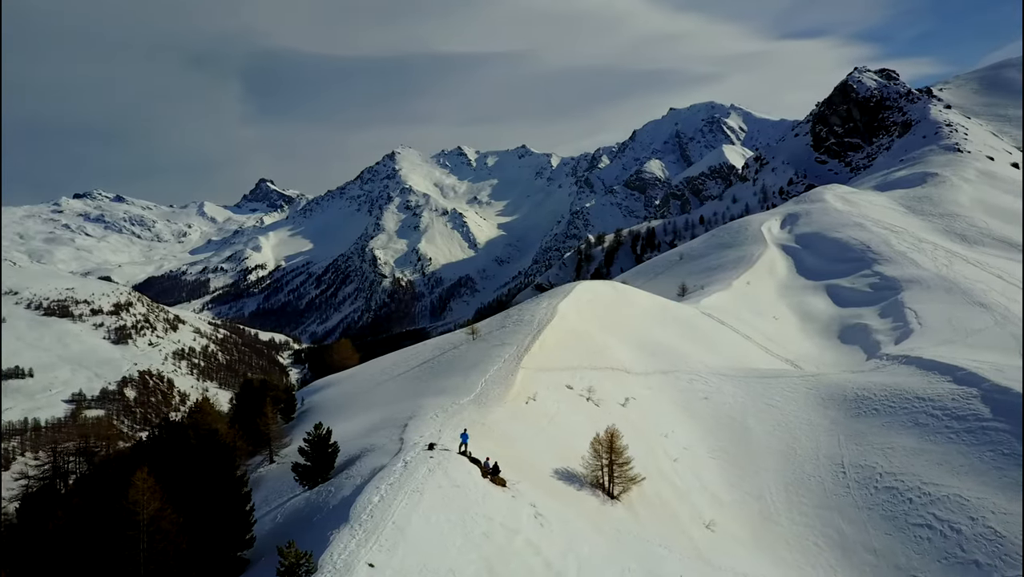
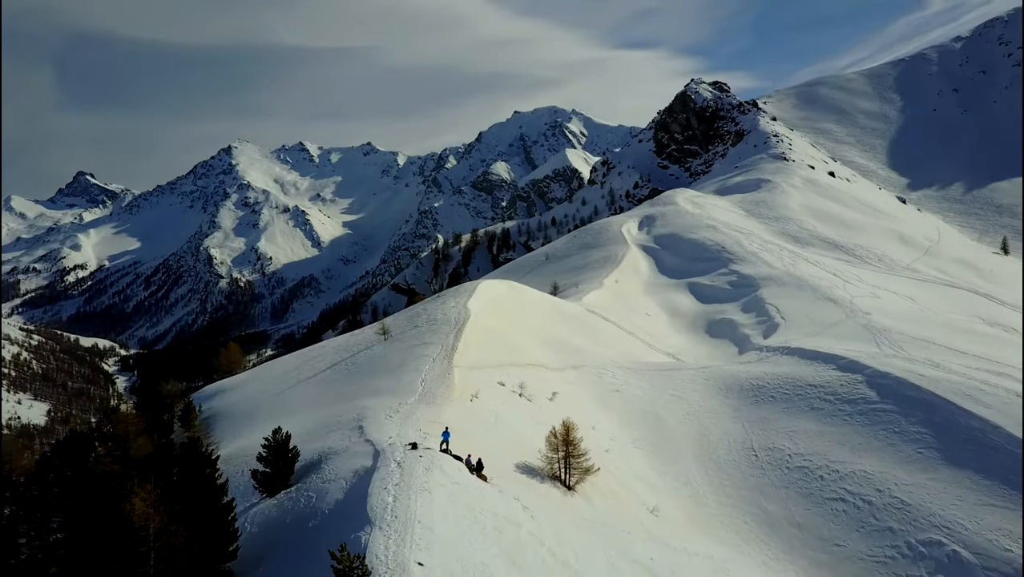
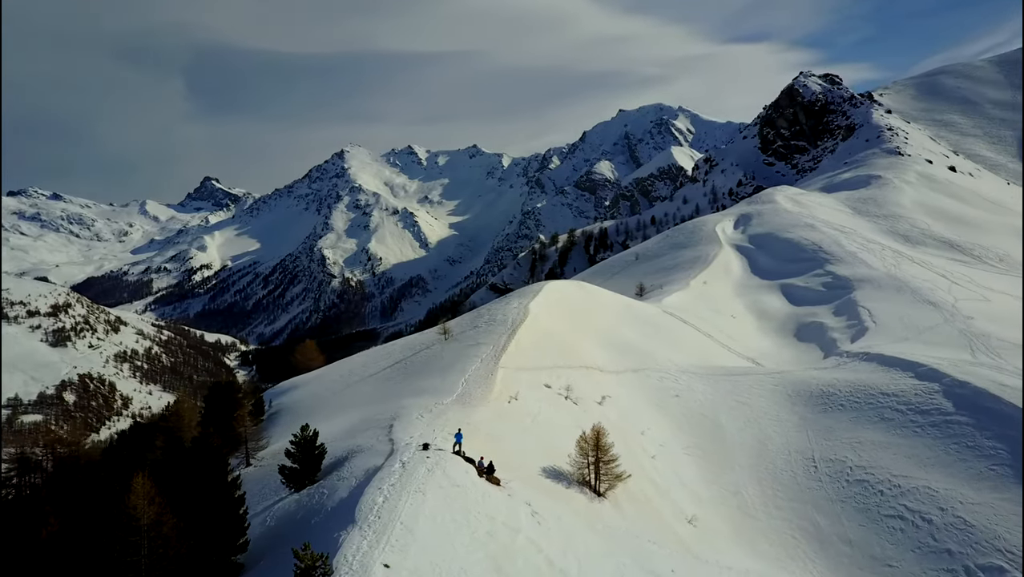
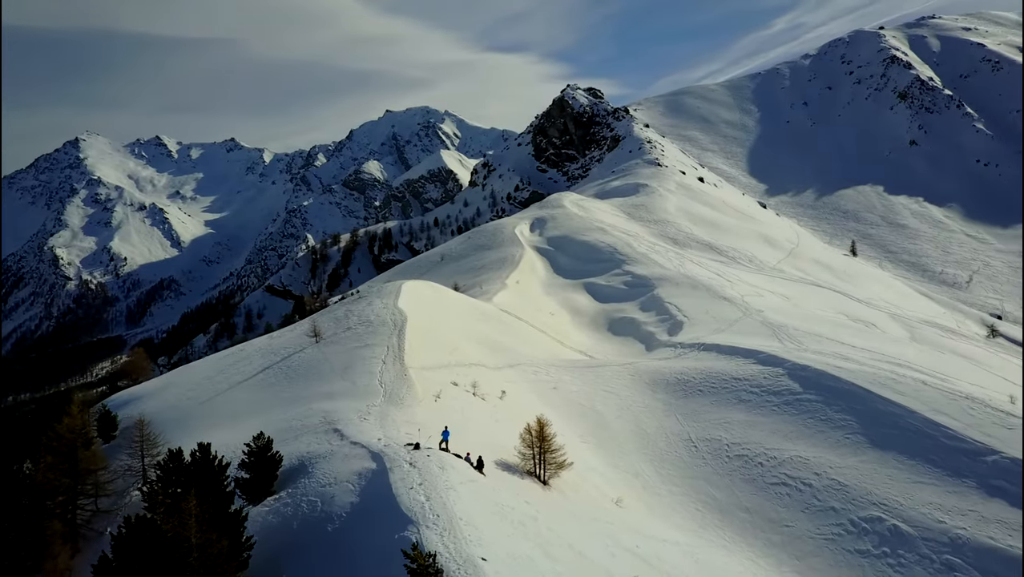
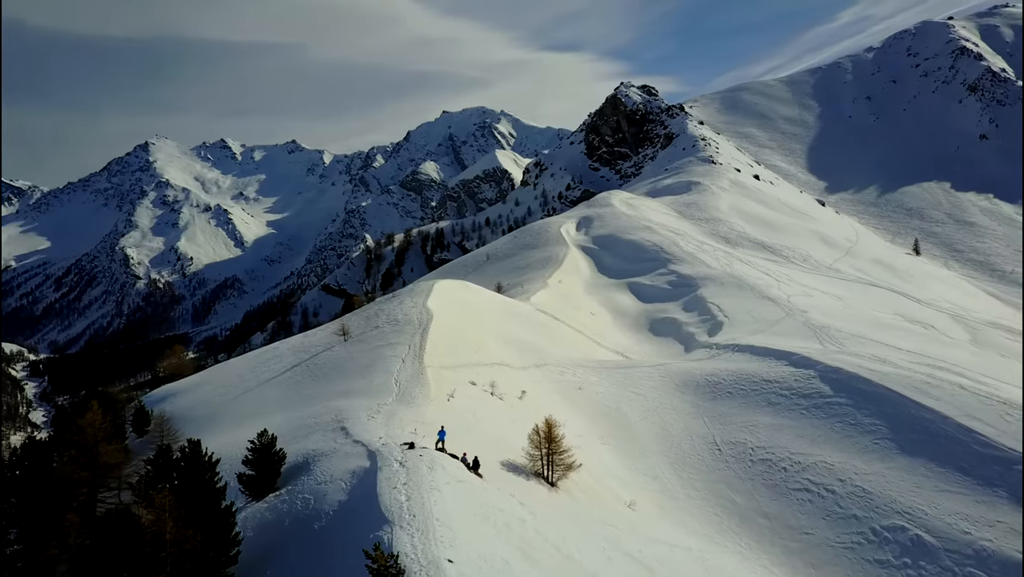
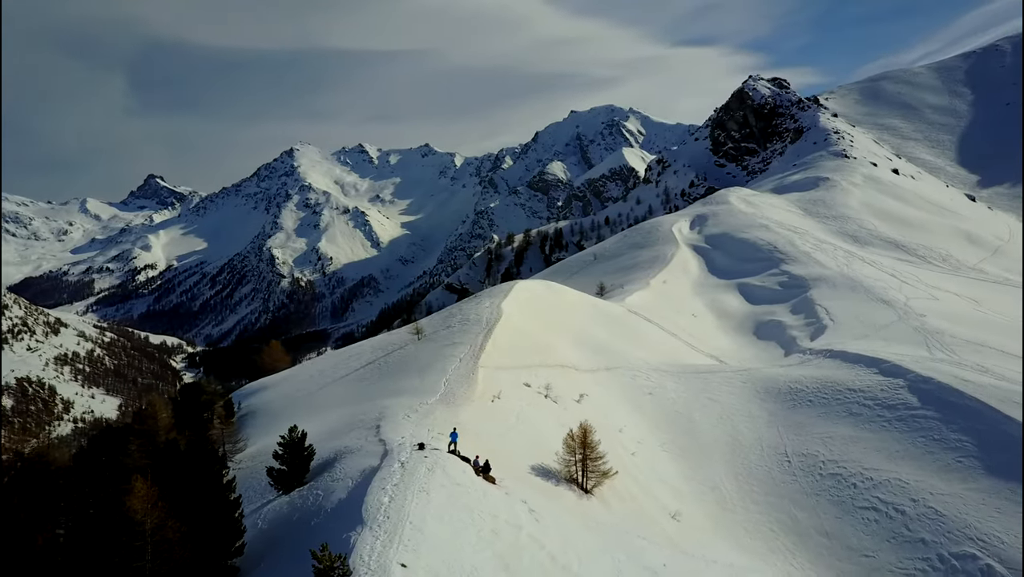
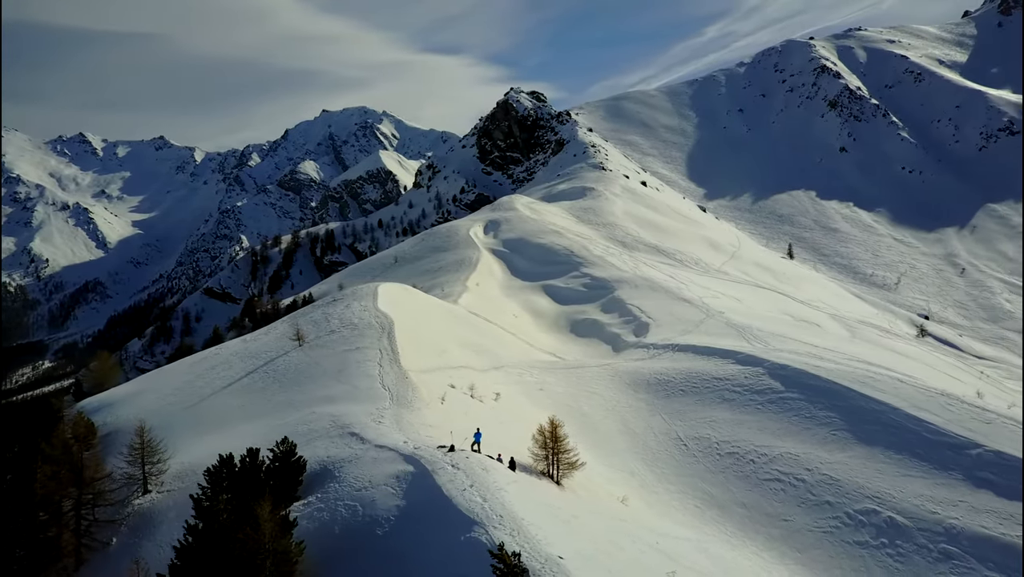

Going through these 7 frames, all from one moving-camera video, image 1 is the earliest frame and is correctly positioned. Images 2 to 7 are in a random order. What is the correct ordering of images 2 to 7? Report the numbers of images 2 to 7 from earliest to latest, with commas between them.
3, 6, 2, 5, 4, 7
